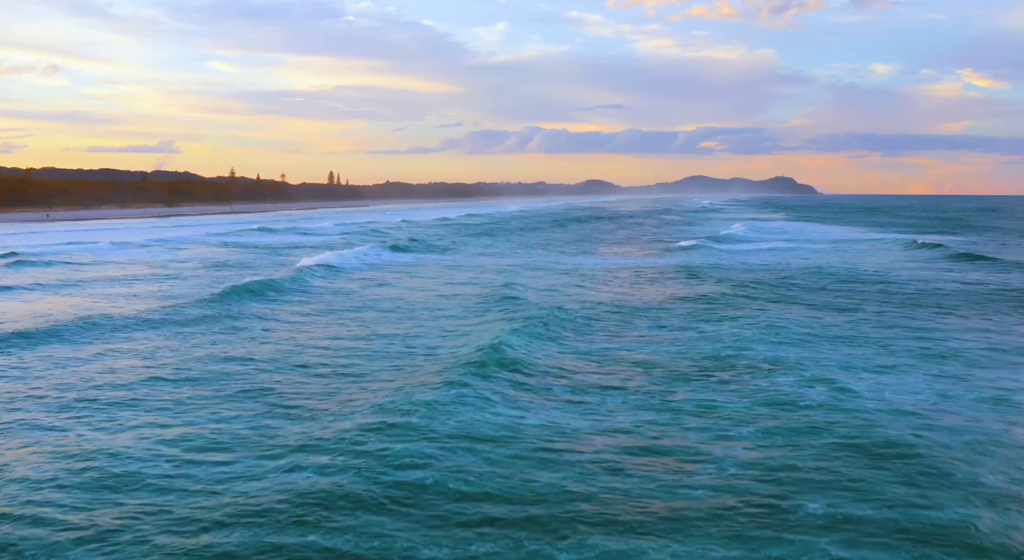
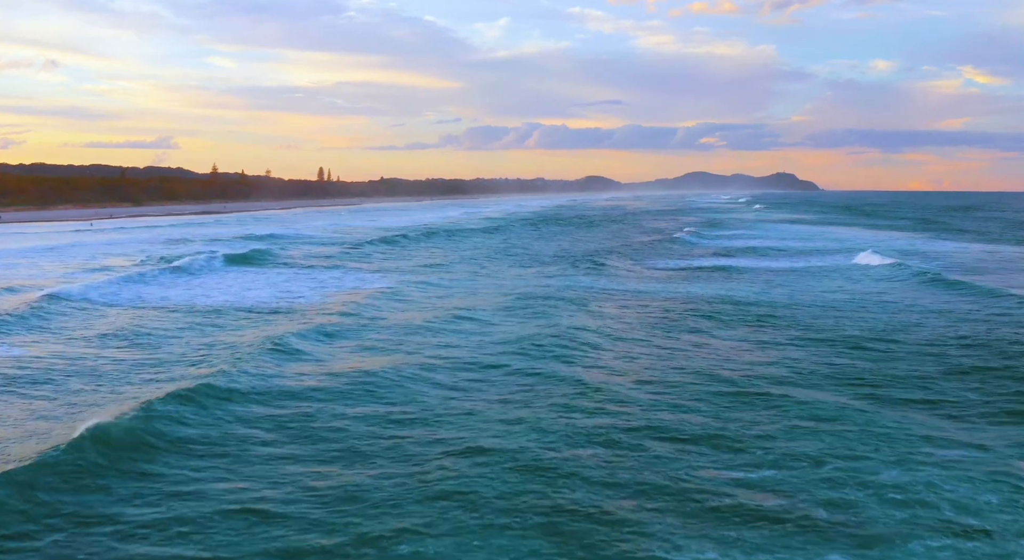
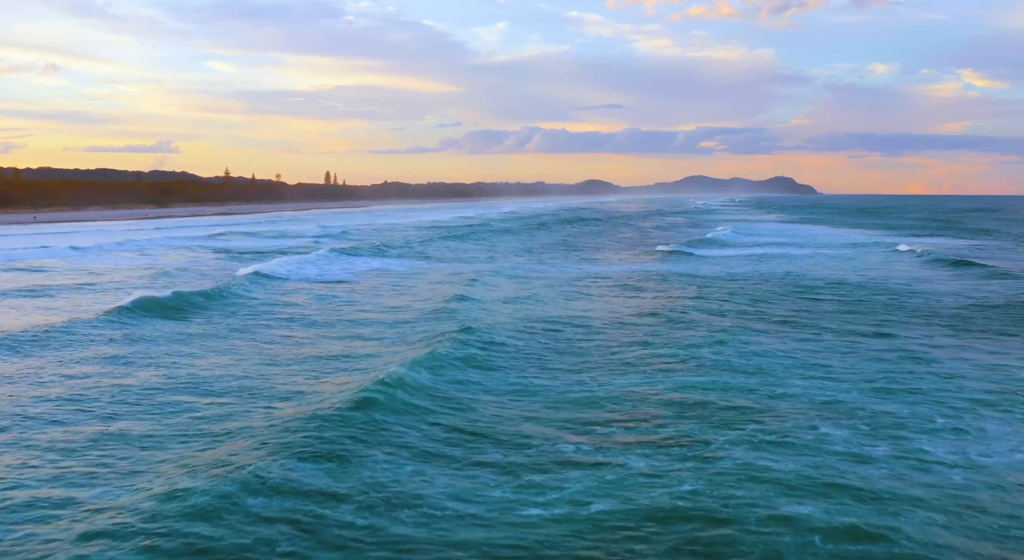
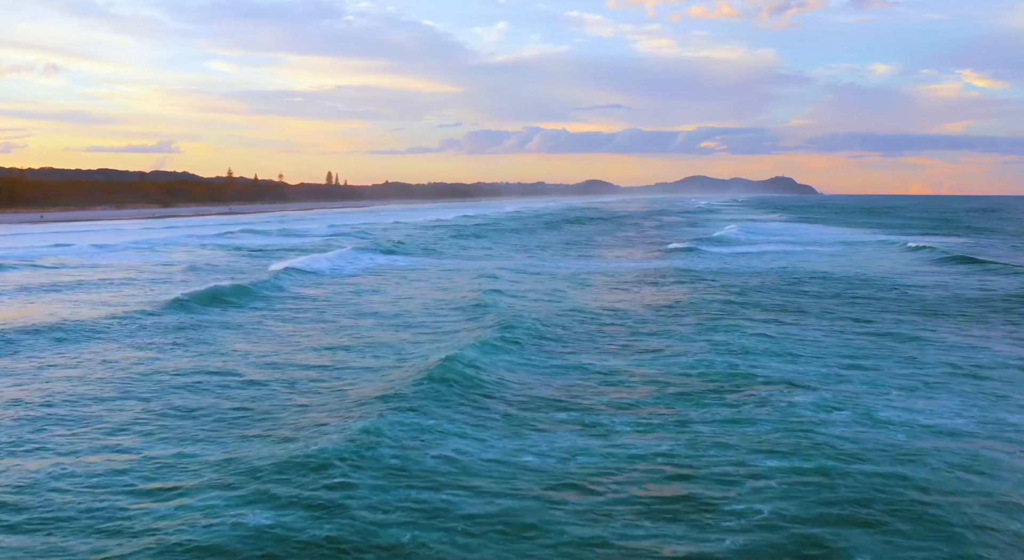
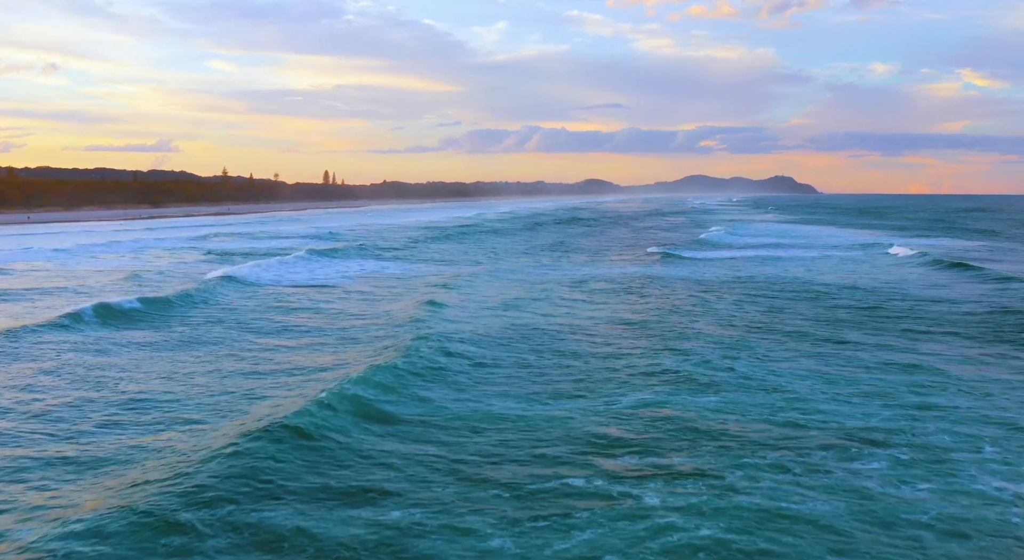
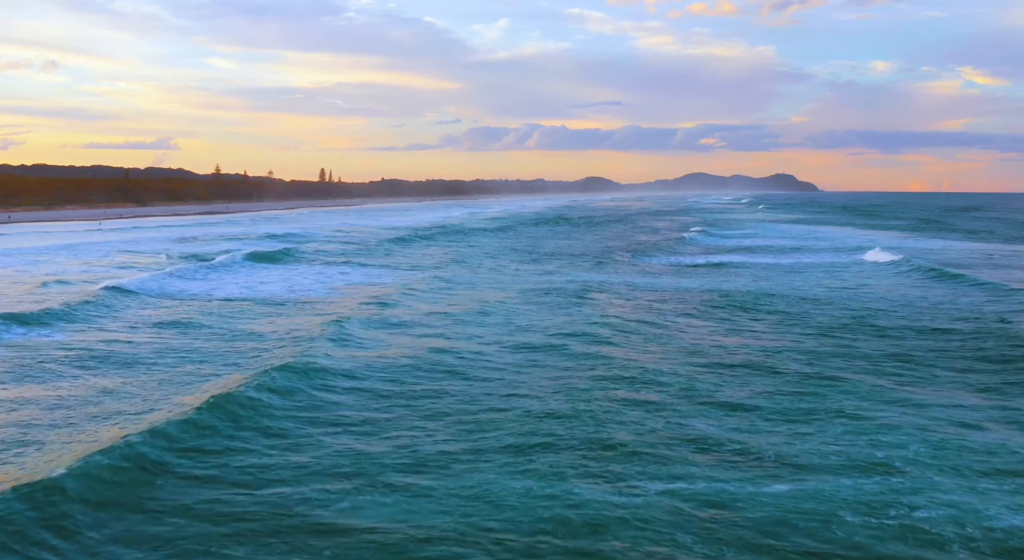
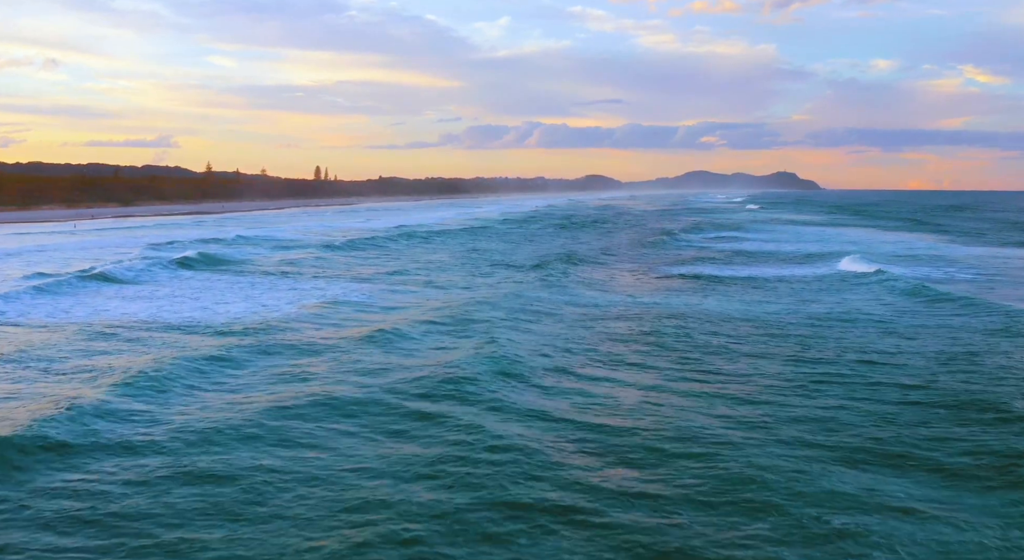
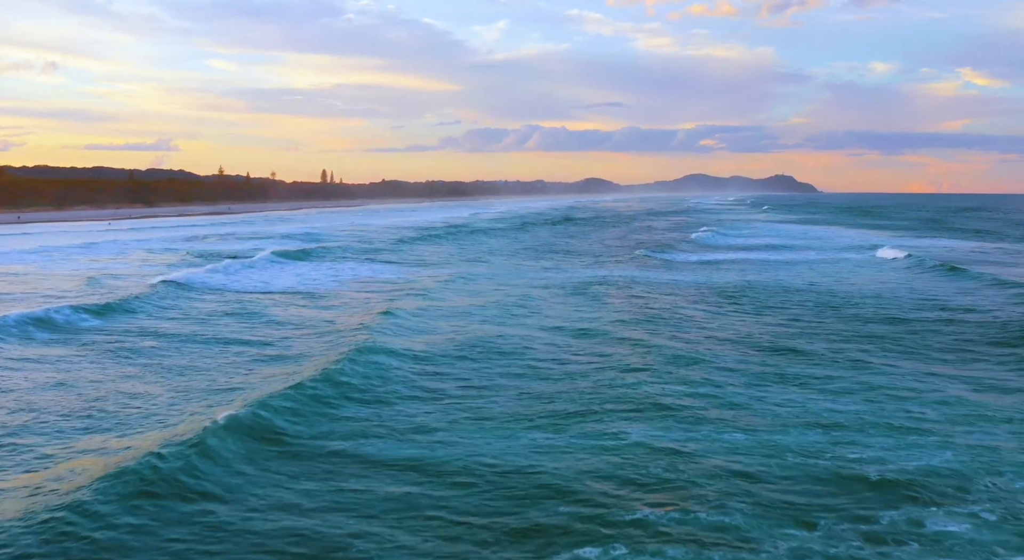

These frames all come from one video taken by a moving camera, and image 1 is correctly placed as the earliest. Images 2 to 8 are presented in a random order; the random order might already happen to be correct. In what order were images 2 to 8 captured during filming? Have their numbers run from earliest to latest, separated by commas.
4, 3, 5, 8, 6, 2, 7
